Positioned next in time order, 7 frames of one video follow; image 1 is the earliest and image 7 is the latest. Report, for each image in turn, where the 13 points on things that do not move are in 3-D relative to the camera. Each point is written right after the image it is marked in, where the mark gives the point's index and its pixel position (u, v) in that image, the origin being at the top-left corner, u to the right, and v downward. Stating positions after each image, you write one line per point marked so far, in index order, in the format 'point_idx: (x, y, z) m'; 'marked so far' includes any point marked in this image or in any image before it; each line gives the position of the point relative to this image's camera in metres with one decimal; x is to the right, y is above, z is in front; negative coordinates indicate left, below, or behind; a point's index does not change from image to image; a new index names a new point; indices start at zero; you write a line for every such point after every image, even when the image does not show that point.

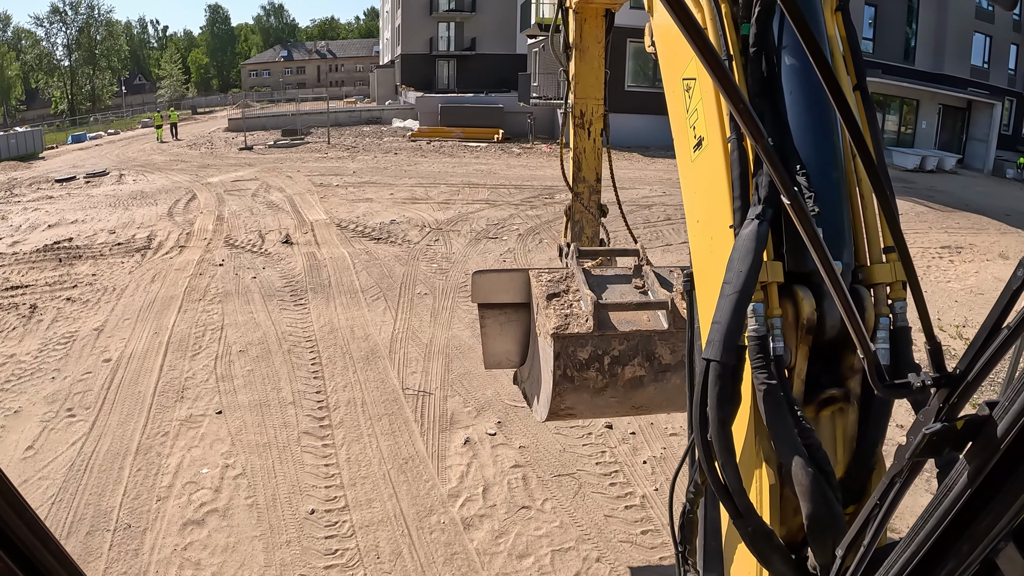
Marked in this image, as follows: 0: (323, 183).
0: (-3.6, +2.0, +14.8) m
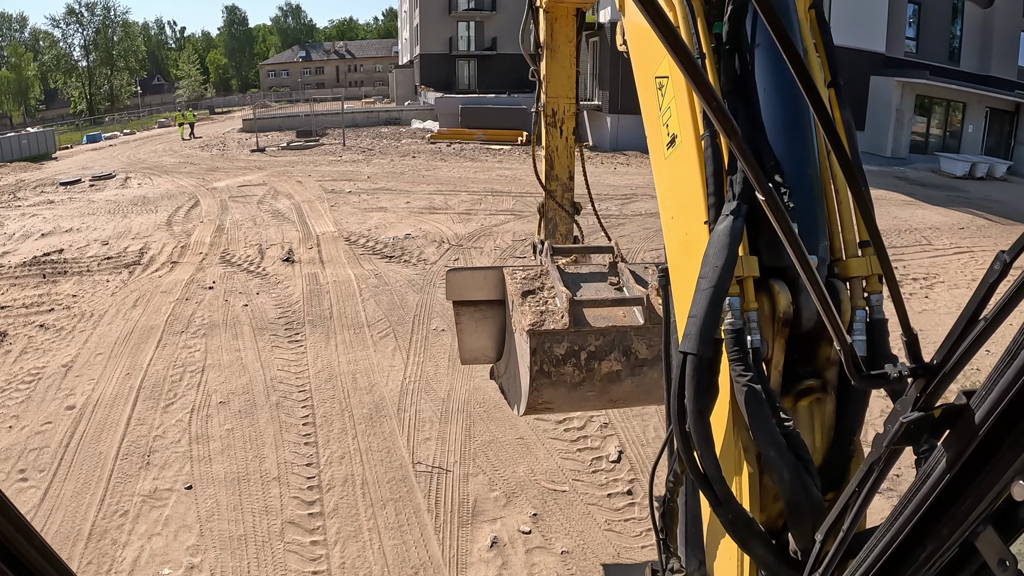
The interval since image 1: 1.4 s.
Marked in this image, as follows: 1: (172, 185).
0: (-3.2, +1.8, +14.0) m
1: (-6.7, +2.0, +15.2) m
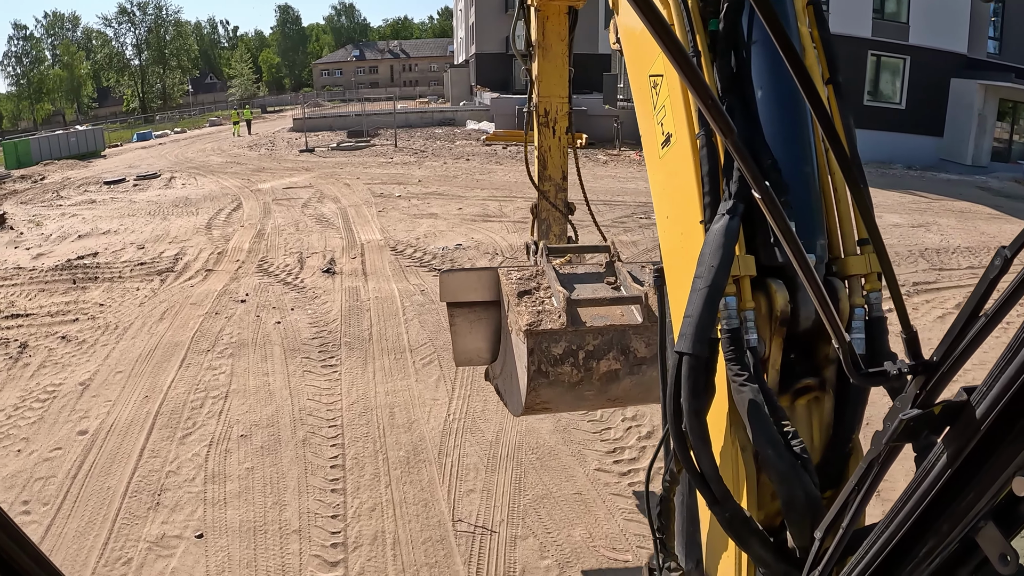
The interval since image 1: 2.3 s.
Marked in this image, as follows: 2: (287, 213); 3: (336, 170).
0: (-2.4, +1.7, +13.7) m
1: (-5.9, +2.0, +15.0) m
2: (-3.5, +1.2, +11.9) m
3: (-4.0, +2.6, +16.9) m
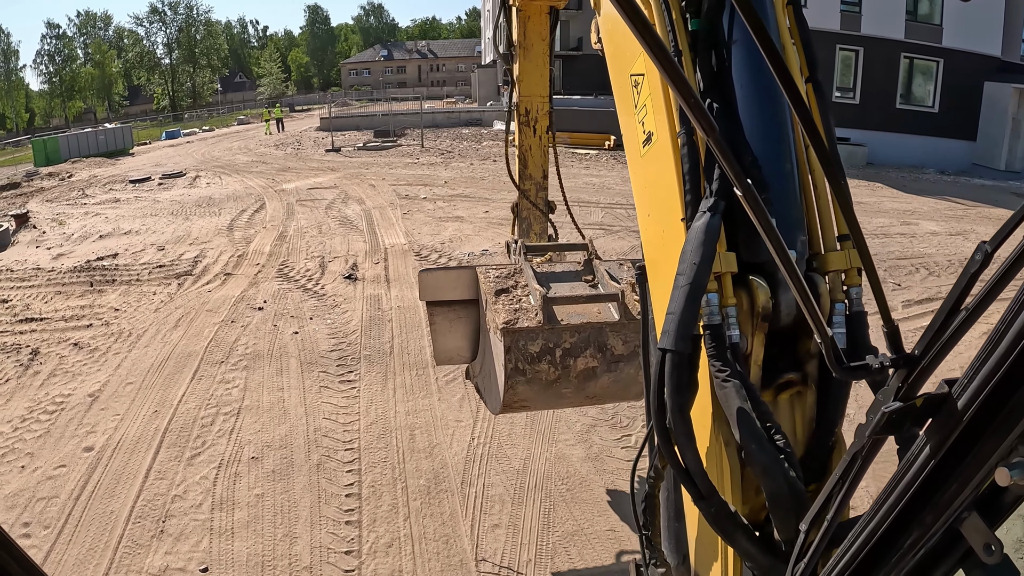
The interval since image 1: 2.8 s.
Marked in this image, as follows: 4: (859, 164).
0: (-1.9, +1.7, +13.5) m
1: (-5.4, +2.0, +14.9) m
2: (-3.1, +1.1, +11.7) m
3: (-3.4, +2.6, +16.7) m
4: (+8.6, +3.3, +20.5) m
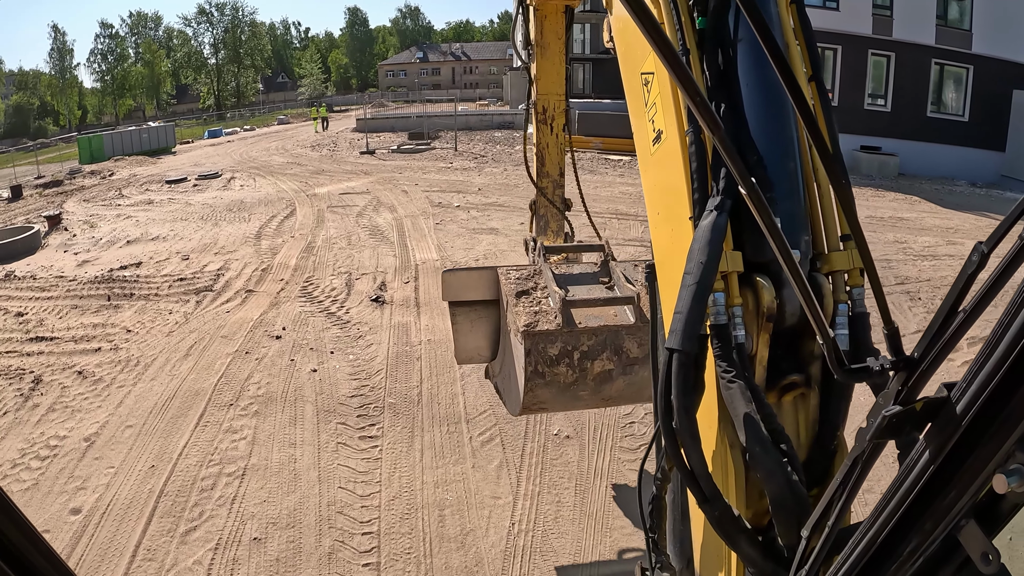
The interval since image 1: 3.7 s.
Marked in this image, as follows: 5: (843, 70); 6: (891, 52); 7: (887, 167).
0: (-1.1, +1.5, +13.0) m
1: (-4.5, +1.9, +14.5) m
2: (-2.4, +1.0, +11.2) m
3: (-2.4, +2.4, +16.2) m
4: (+9.7, +2.9, +19.3) m
5: (+8.6, +5.6, +19.4) m
6: (+9.9, +6.2, +19.8) m
7: (+9.6, +3.1, +19.3) m
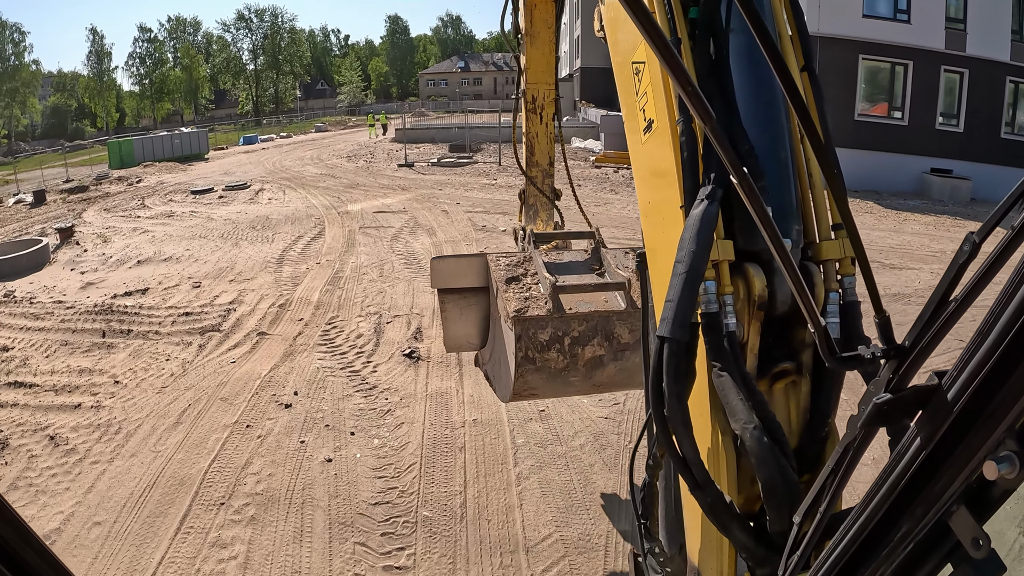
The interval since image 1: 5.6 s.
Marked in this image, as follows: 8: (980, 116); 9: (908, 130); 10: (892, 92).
0: (-0.5, +1.1, +12.1) m
1: (-3.7, +1.6, +13.8) m
2: (-1.8, +0.6, +10.4) m
3: (-1.6, +2.0, +15.4) m
4: (+10.7, +2.0, +18.0) m
5: (+9.6, +4.8, +18.2) m
6: (+11.0, +5.3, +18.5) m
7: (+10.6, +2.2, +18.0) m
8: (+11.5, +4.1, +18.7) m
9: (+9.7, +3.9, +18.5) m
10: (+9.2, +4.7, +18.4) m
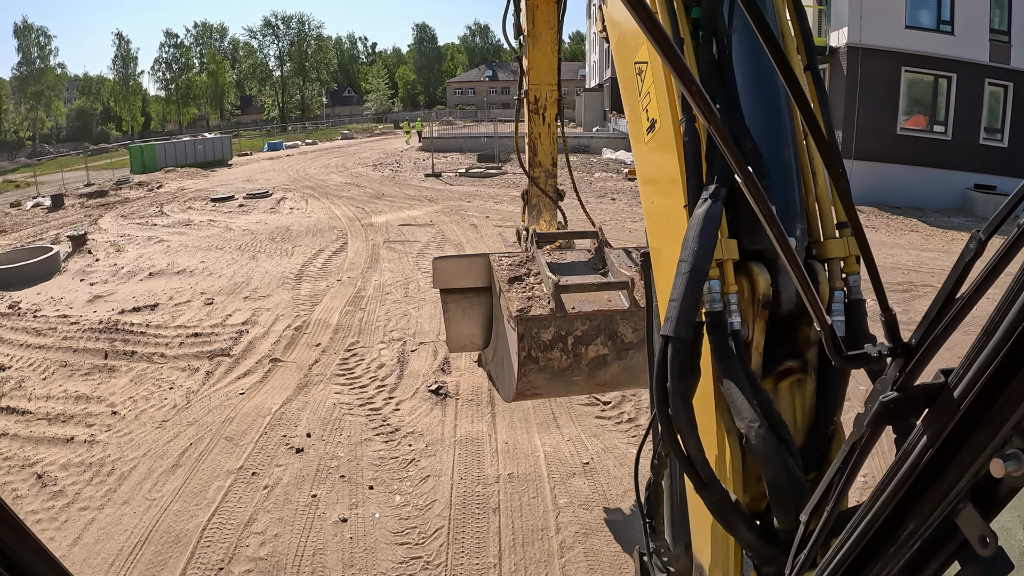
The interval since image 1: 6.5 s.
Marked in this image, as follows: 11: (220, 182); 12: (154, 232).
0: (0.0, +0.8, +11.7) m
1: (-3.3, +1.4, +13.5) m
2: (-1.5, +0.5, +10.0) m
3: (-1.1, +1.8, +15.0) m
4: (+11.3, +1.5, +17.4) m
5: (+10.3, +4.3, +17.6) m
6: (+11.7, +4.8, +17.9) m
7: (+11.1, +1.7, +17.3) m
8: (+12.2, +3.6, +18.0) m
9: (+10.3, +3.4, +17.9) m
10: (+9.9, +4.2, +17.8) m
11: (-7.0, +2.5, +18.1) m
12: (-5.3, +1.0, +11.8) m
